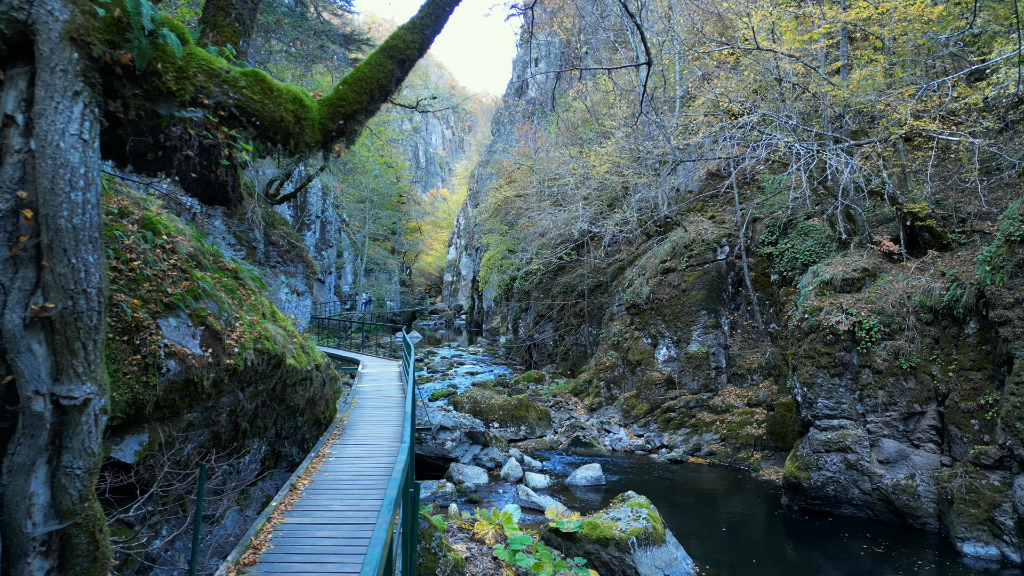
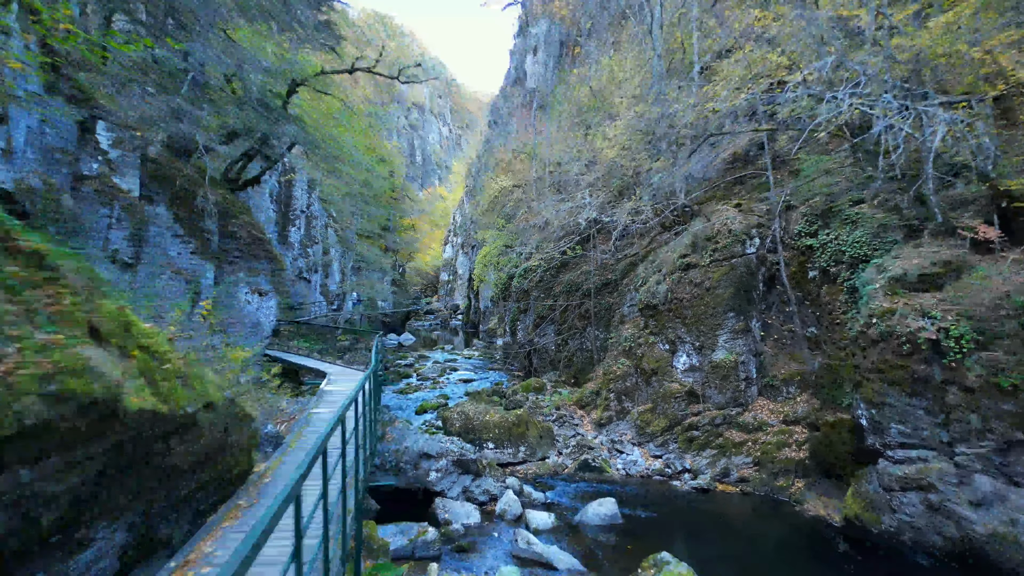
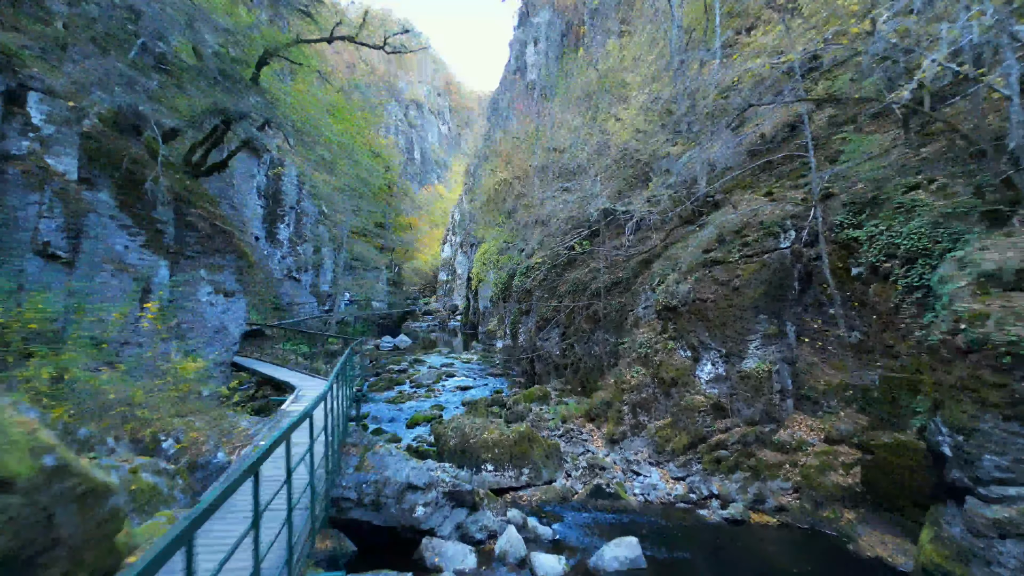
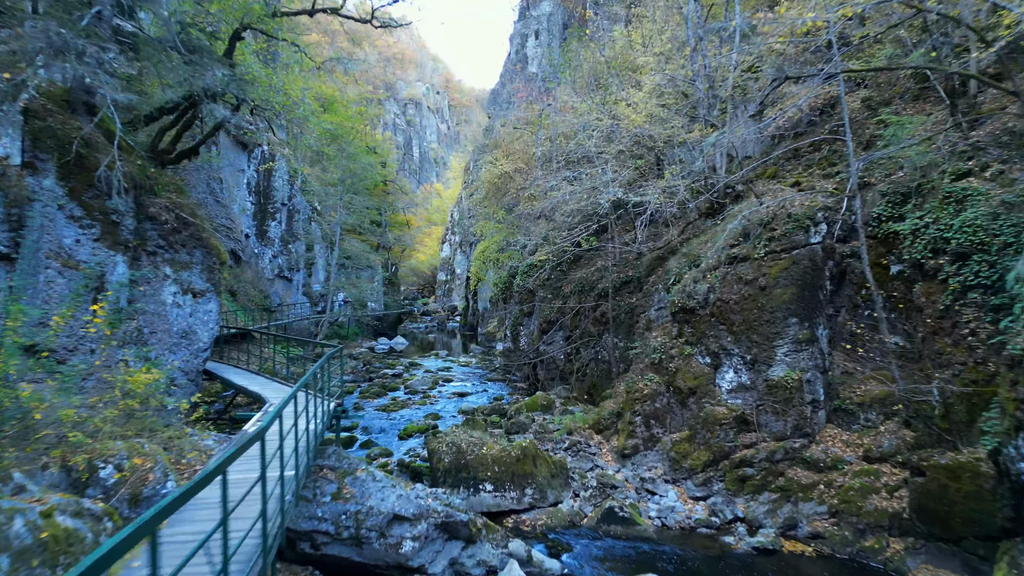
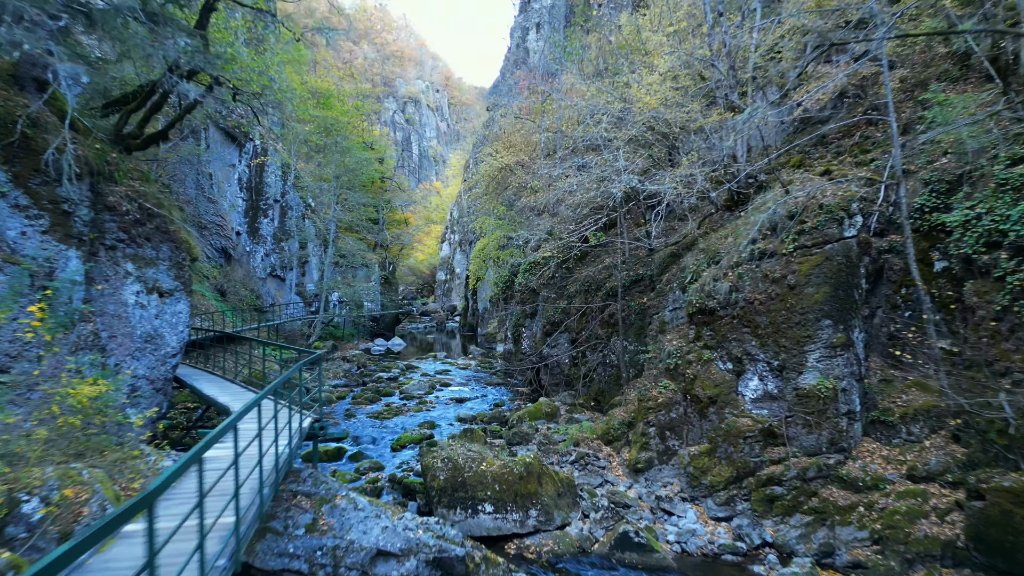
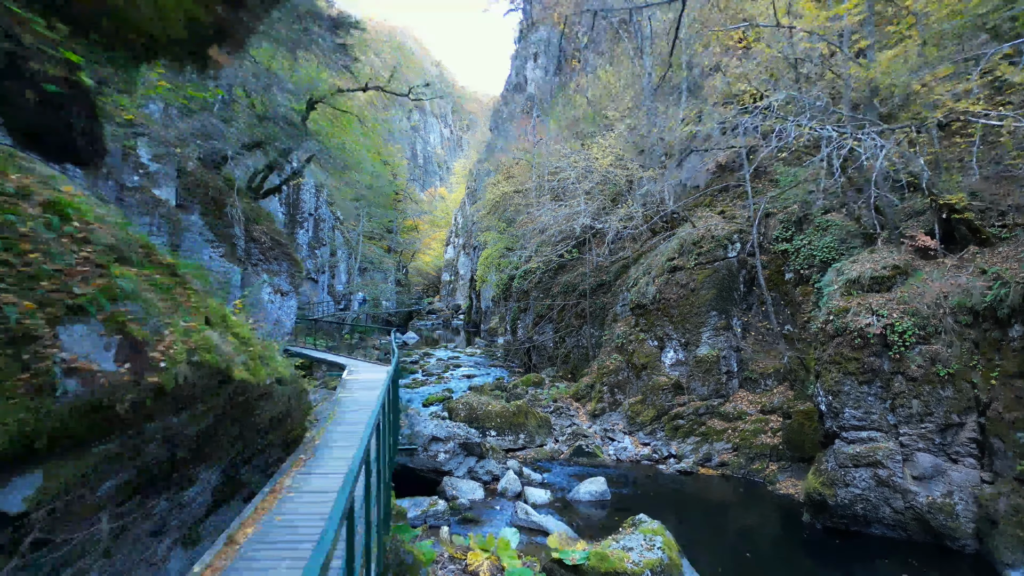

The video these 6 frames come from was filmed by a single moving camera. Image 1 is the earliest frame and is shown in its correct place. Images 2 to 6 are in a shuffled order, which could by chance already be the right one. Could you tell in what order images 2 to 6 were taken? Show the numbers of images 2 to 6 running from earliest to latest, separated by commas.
6, 2, 3, 4, 5
